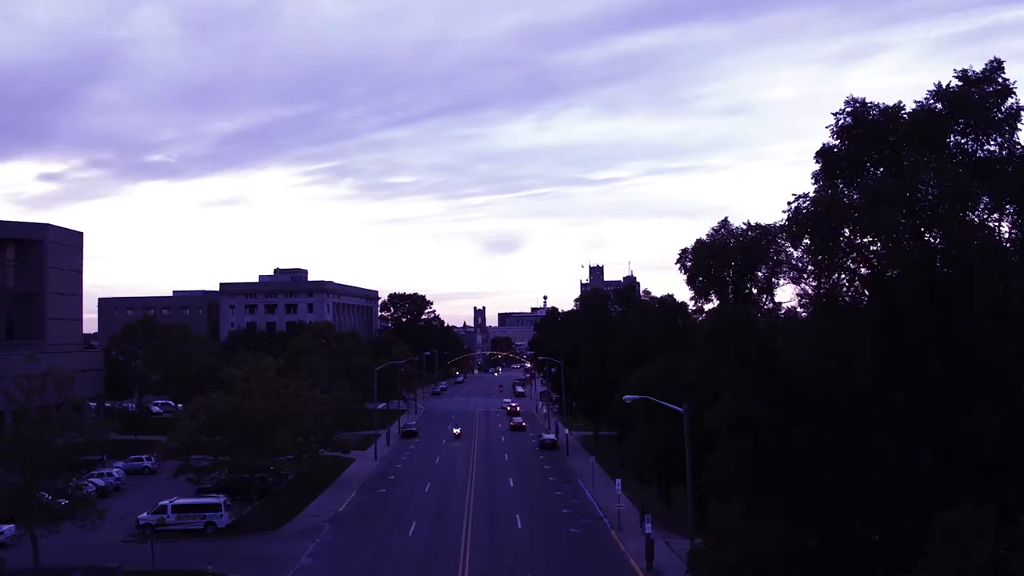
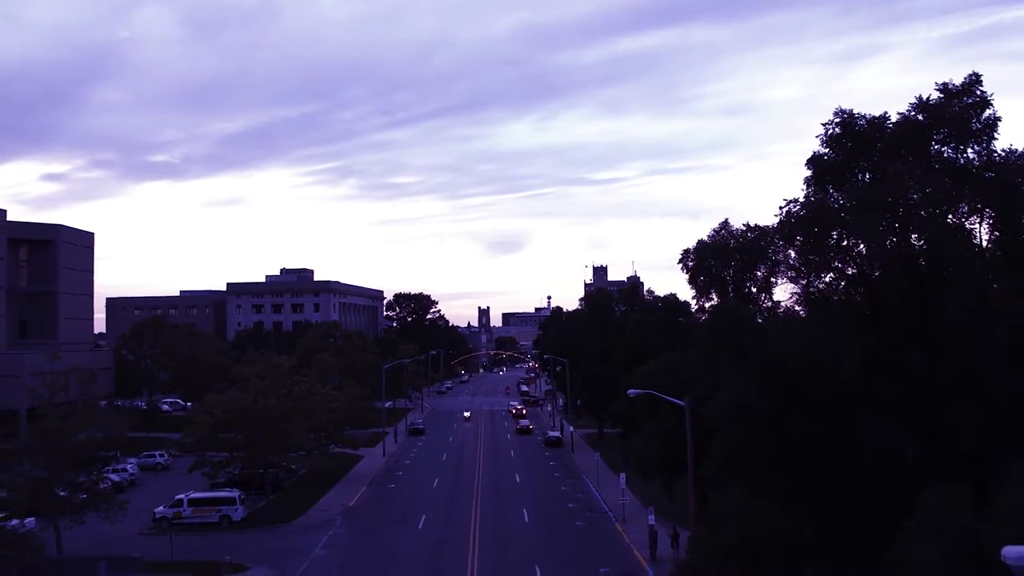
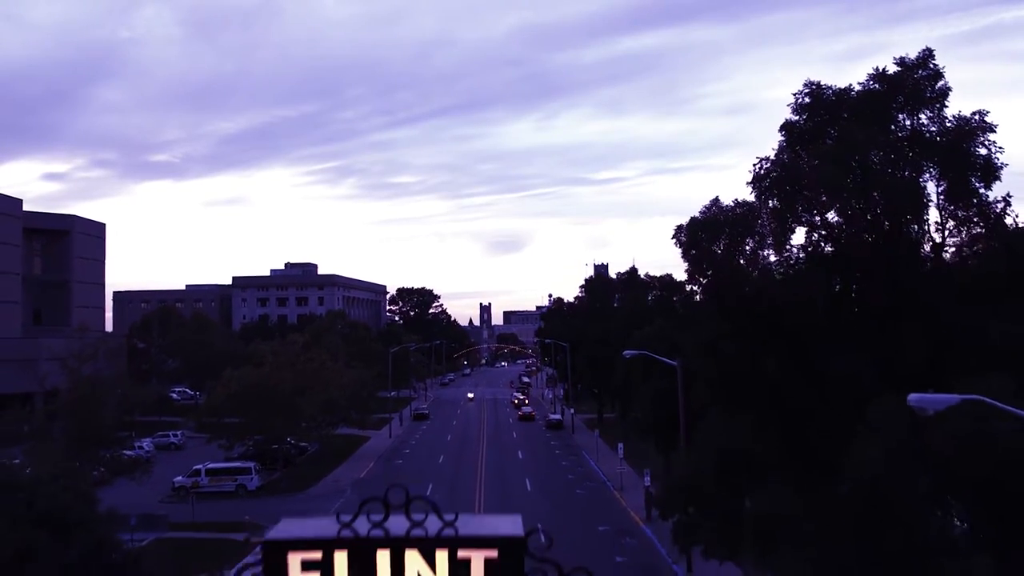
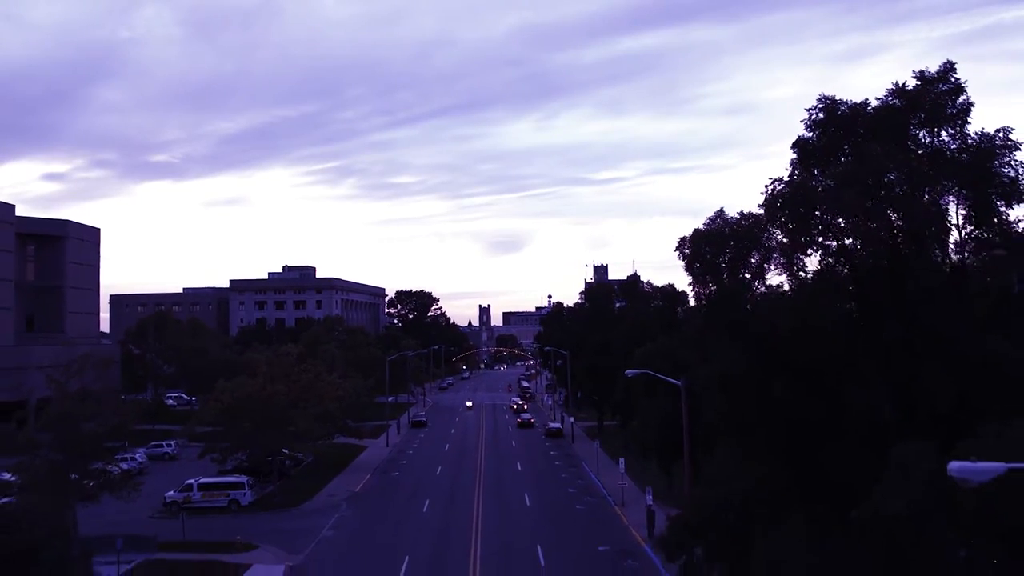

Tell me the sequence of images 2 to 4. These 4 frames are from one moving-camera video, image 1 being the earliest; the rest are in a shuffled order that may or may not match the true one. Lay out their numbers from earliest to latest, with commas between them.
2, 4, 3
